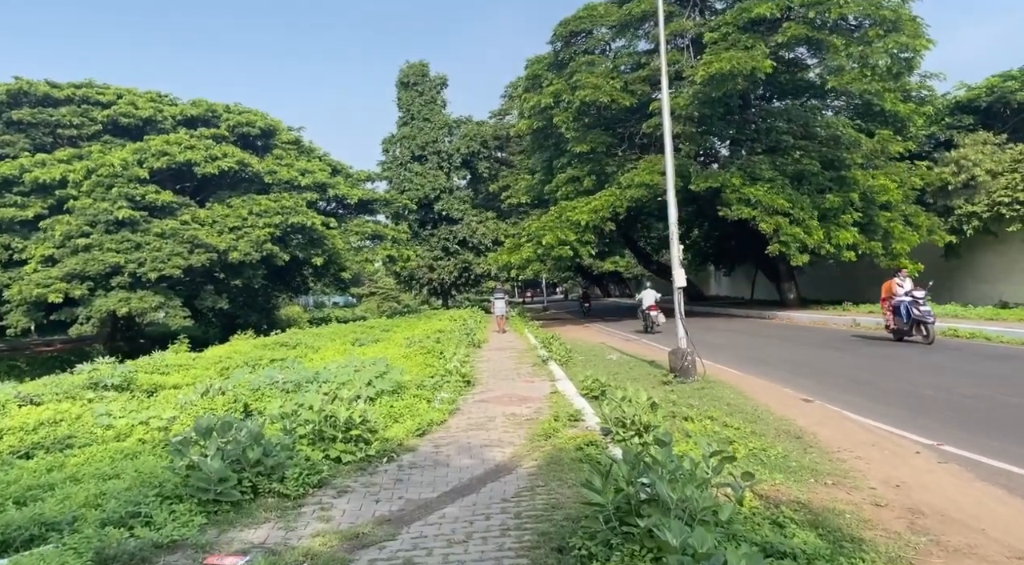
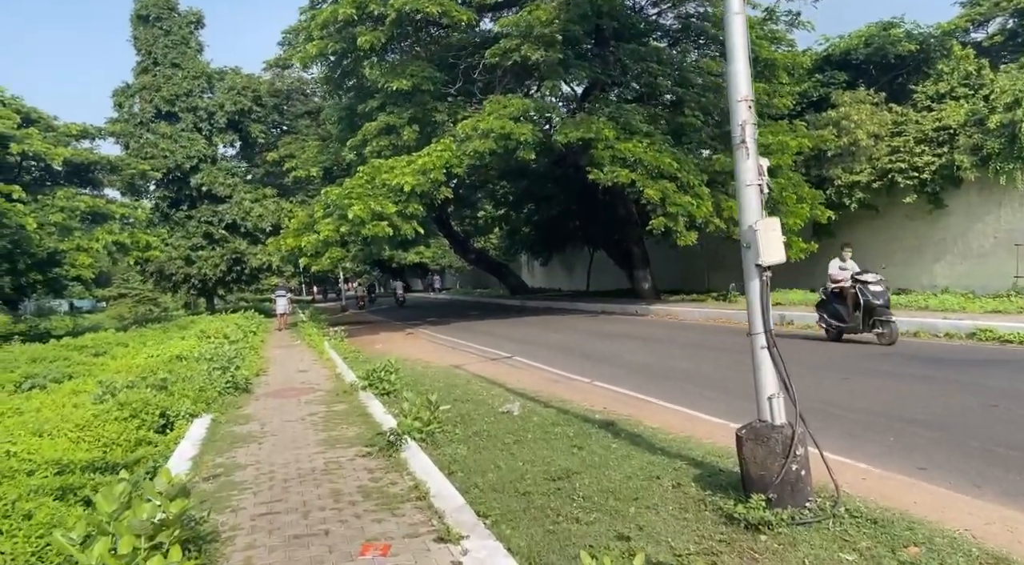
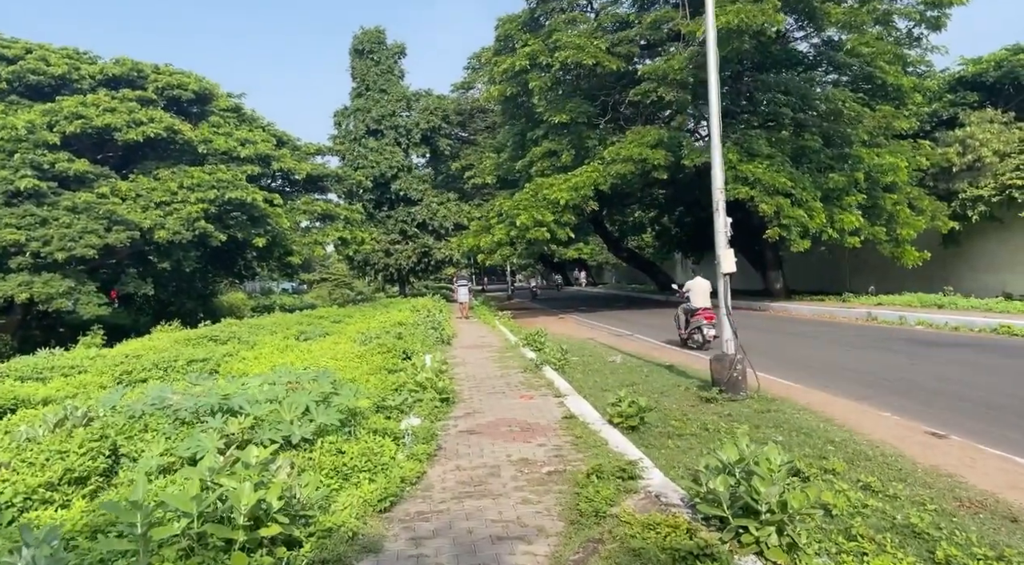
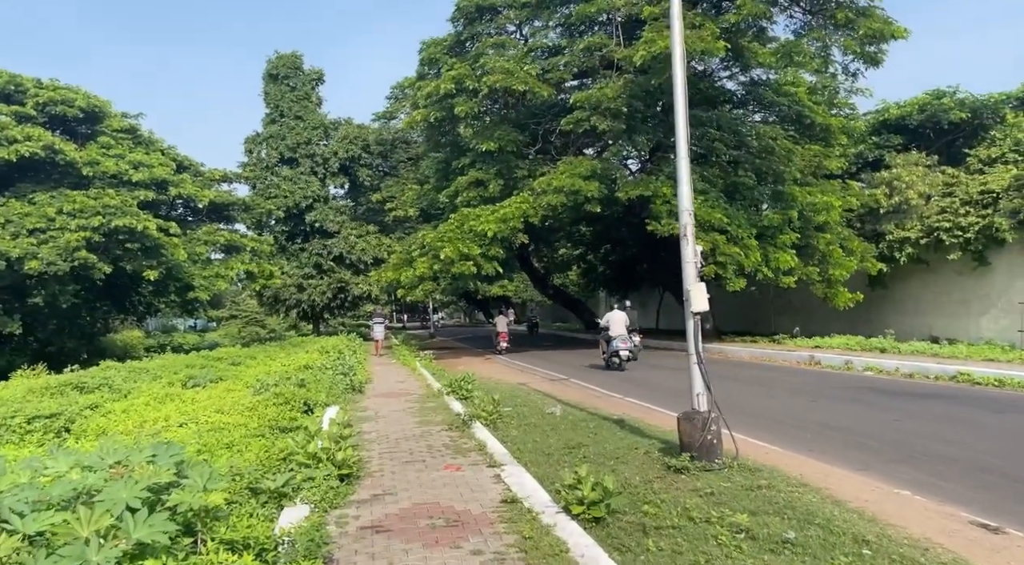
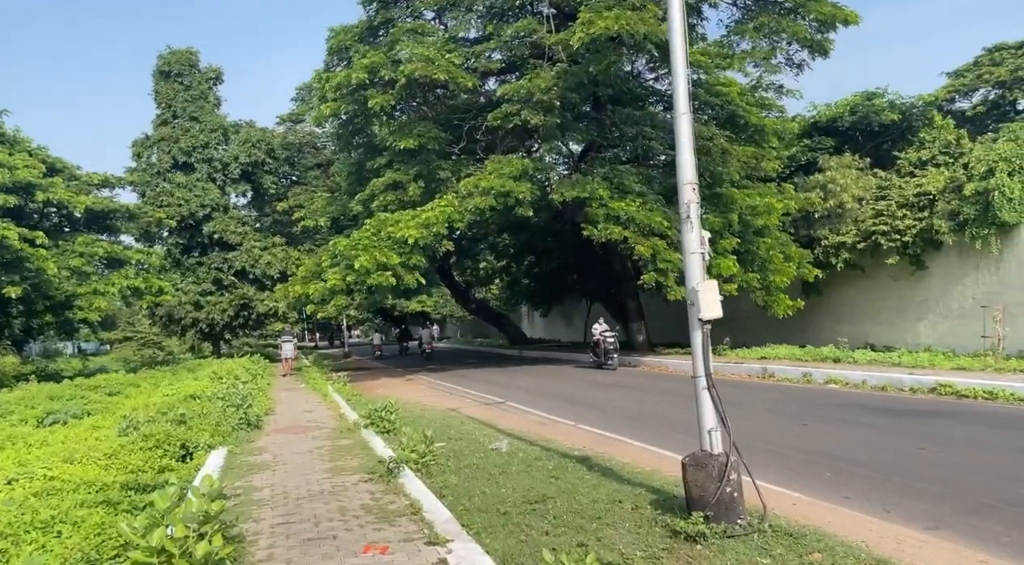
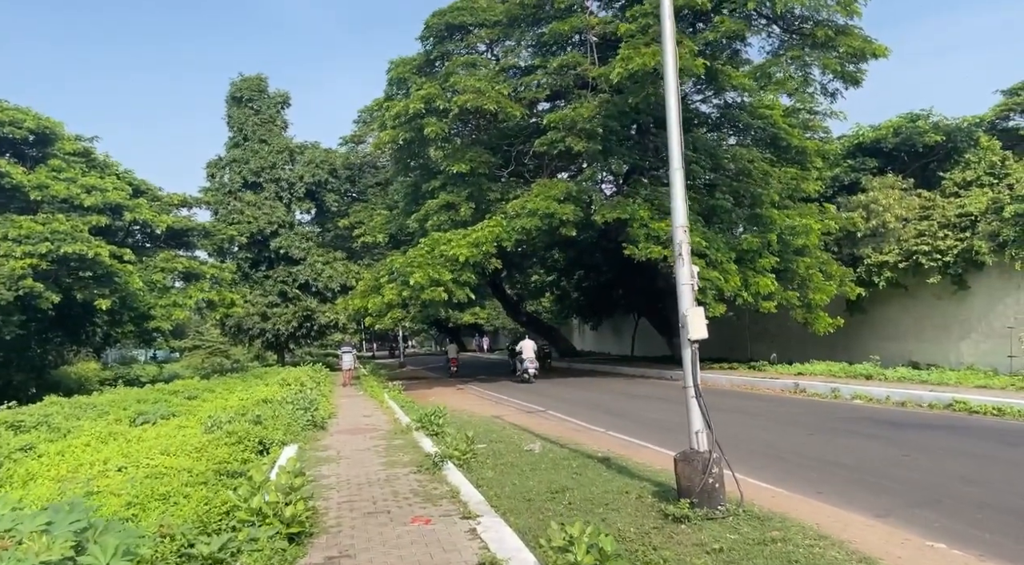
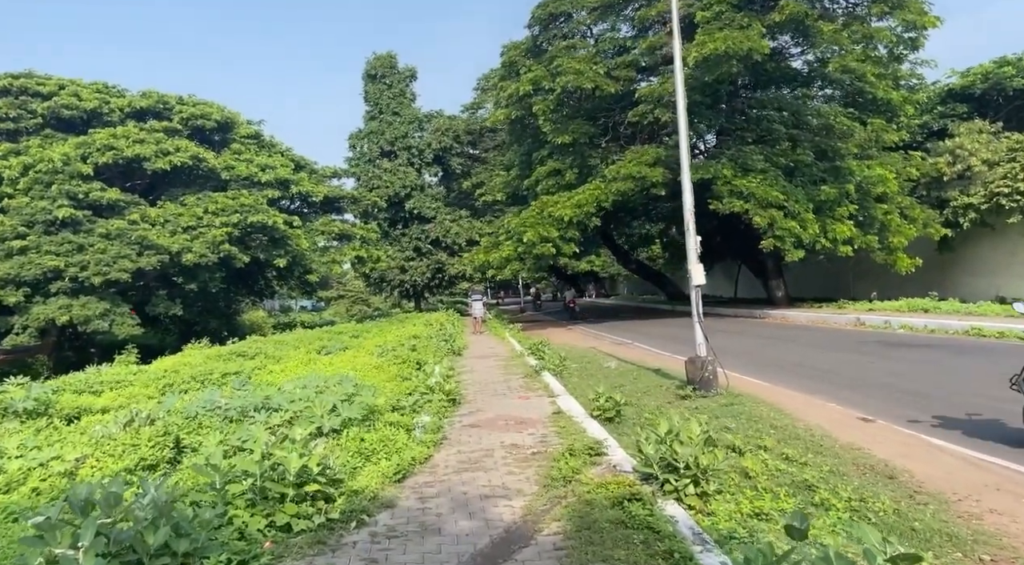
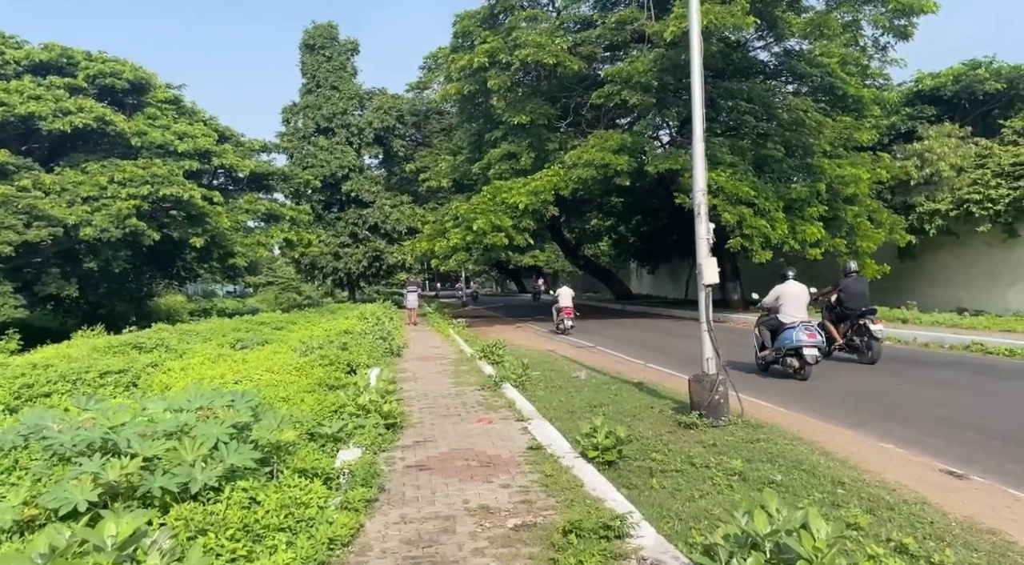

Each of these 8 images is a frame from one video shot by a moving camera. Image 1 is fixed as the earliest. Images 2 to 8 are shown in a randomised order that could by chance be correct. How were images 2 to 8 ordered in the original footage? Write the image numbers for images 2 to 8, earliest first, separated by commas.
7, 3, 8, 4, 6, 5, 2
